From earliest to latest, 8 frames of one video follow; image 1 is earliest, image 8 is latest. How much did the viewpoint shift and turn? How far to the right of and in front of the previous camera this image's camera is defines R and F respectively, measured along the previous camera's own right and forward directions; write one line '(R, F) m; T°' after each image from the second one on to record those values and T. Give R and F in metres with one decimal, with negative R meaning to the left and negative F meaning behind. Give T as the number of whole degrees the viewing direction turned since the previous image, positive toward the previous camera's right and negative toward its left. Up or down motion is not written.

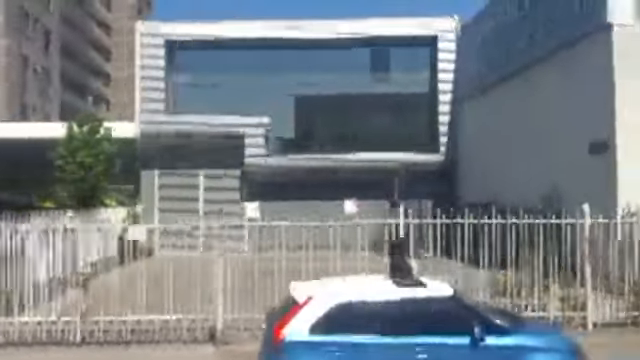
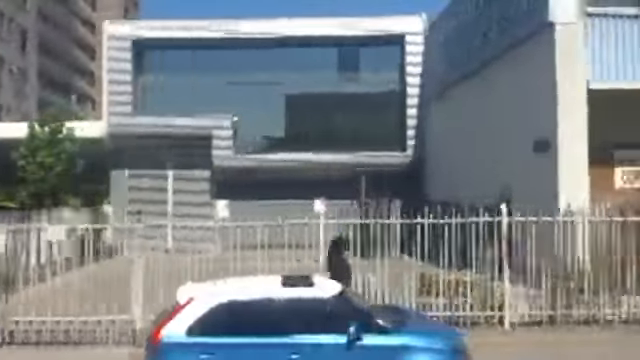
(+1.1, 0.0) m; 0°
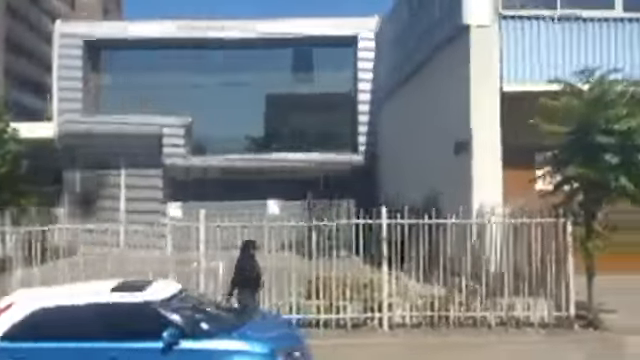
(+1.6, 0.0) m; +1°
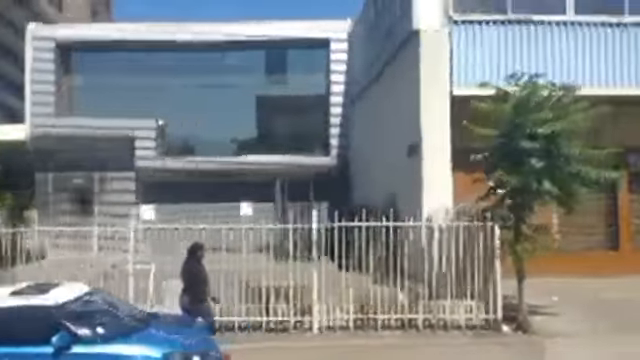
(+1.0, -0.1) m; 0°
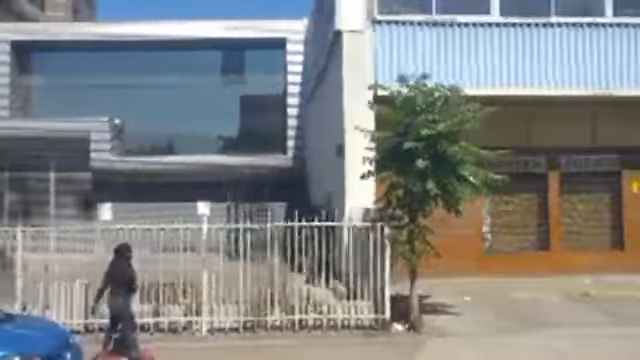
(+1.5, 0.0) m; +1°
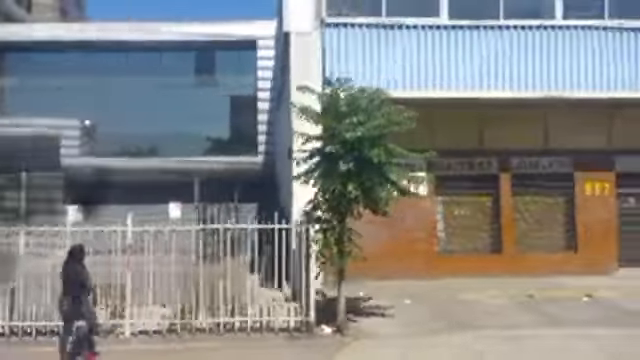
(+1.0, 0.0) m; 0°
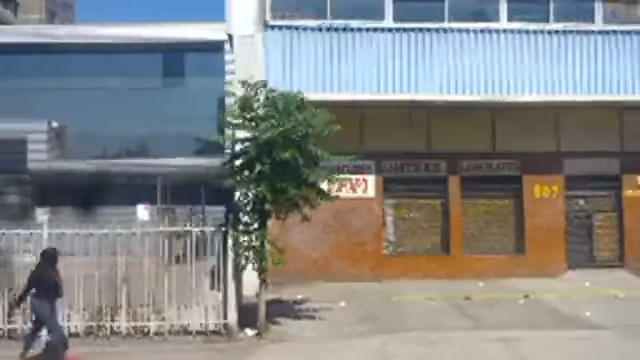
(+1.1, 0.0) m; 0°
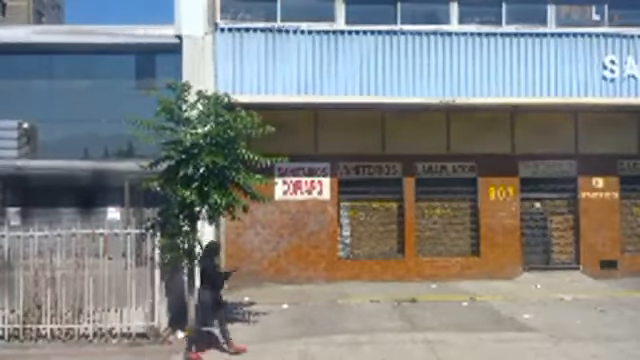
(+1.0, 0.0) m; 0°
